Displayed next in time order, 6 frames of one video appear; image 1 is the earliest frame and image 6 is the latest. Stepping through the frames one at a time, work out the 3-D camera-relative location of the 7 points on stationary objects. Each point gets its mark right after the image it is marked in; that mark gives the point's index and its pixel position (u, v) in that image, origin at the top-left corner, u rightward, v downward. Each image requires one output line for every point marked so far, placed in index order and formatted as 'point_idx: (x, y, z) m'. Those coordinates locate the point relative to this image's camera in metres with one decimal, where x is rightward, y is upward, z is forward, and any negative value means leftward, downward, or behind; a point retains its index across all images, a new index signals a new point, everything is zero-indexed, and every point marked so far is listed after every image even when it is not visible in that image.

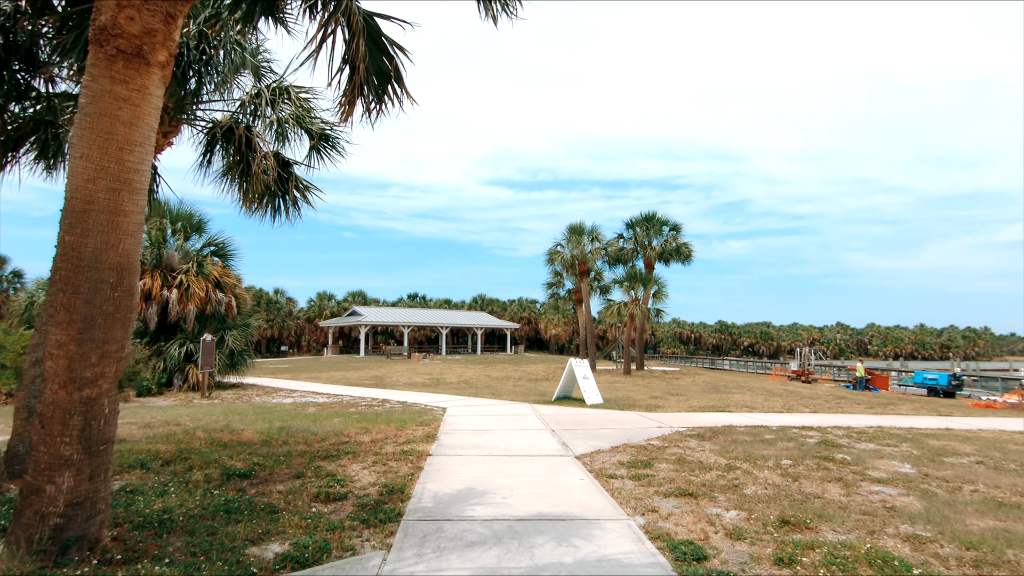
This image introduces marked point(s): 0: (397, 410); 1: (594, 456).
0: (-2.5, -2.7, +13.0) m
1: (+1.1, -2.3, +8.0) m
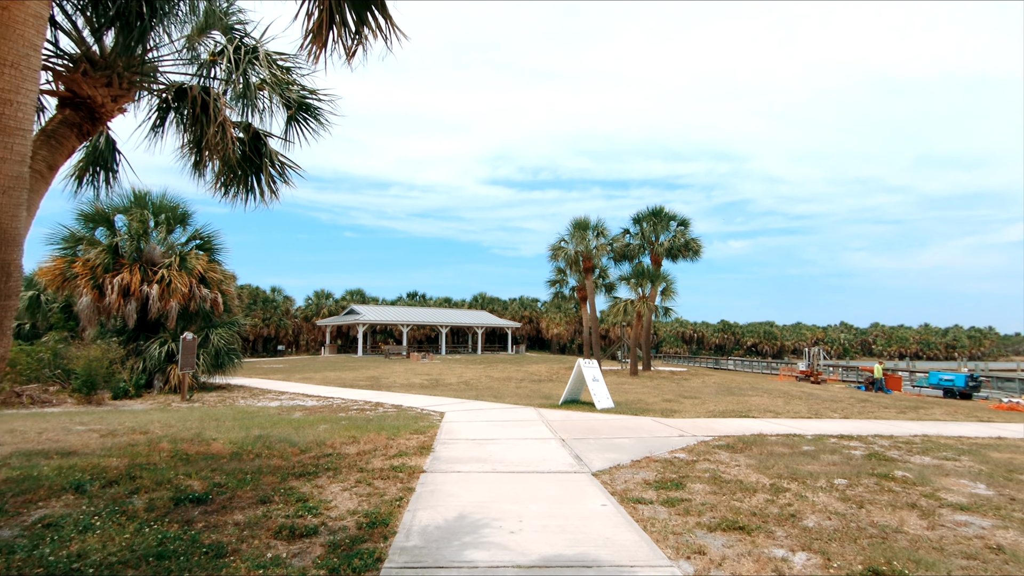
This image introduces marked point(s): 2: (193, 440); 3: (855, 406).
0: (-2.4, -2.6, +11.9) m
1: (+1.2, -2.1, +6.9) m
2: (-4.7, -2.3, +8.8) m
3: (+9.0, -3.1, +15.6) m
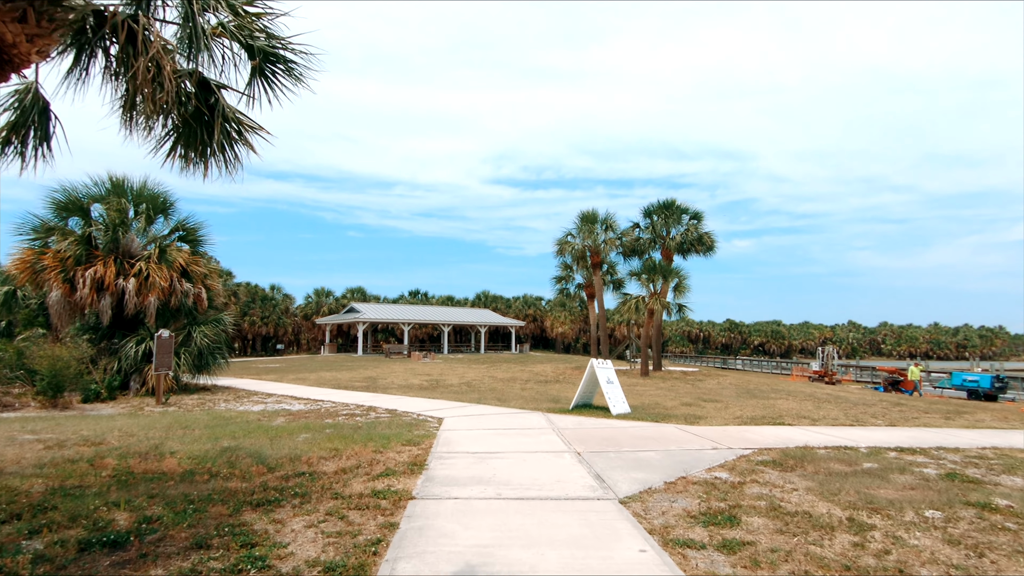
0: (-2.3, -2.4, +10.6) m
1: (+1.3, -2.0, +5.6) m
2: (-4.6, -2.1, +7.5) m
3: (+9.2, -3.0, +14.3) m
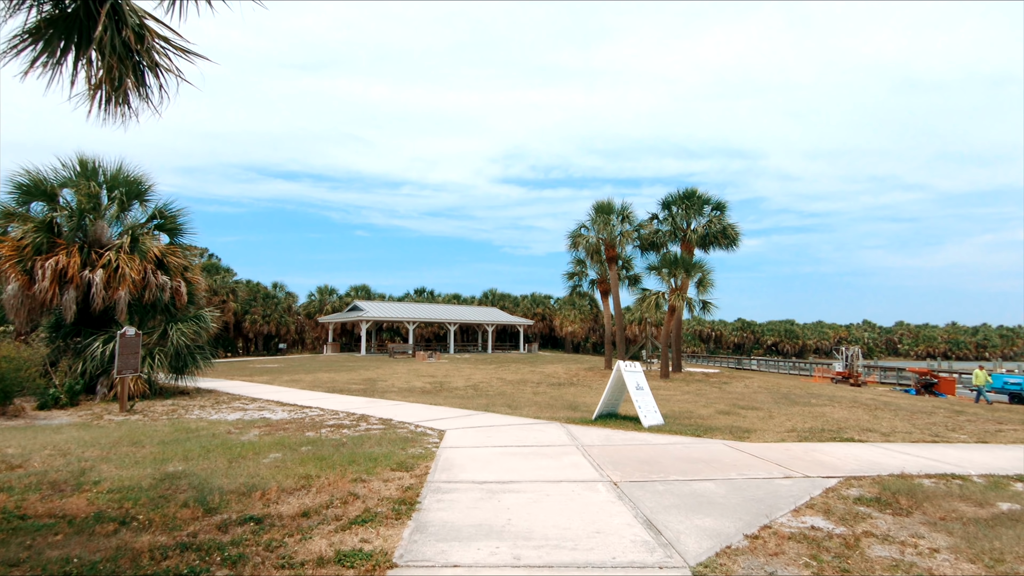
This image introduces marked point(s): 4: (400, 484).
0: (-2.1, -2.2, +8.9) m
1: (+1.4, -1.8, +3.9) m
2: (-4.4, -1.9, +5.9) m
3: (+9.4, -2.8, +12.5) m
4: (-1.2, -2.0, +6.2) m
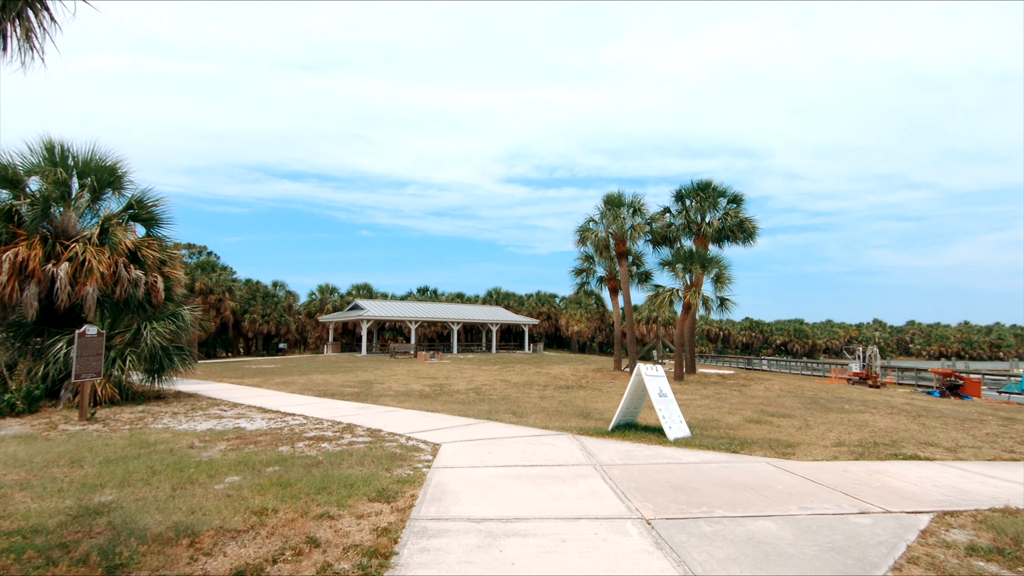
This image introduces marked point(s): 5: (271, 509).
0: (-2.0, -2.1, +7.7) m
1: (+1.5, -1.7, +2.6) m
2: (-4.4, -1.8, +4.6) m
3: (+9.5, -2.7, +11.1) m
4: (-1.1, -1.9, +4.9) m
5: (-2.1, -1.9, +5.2) m
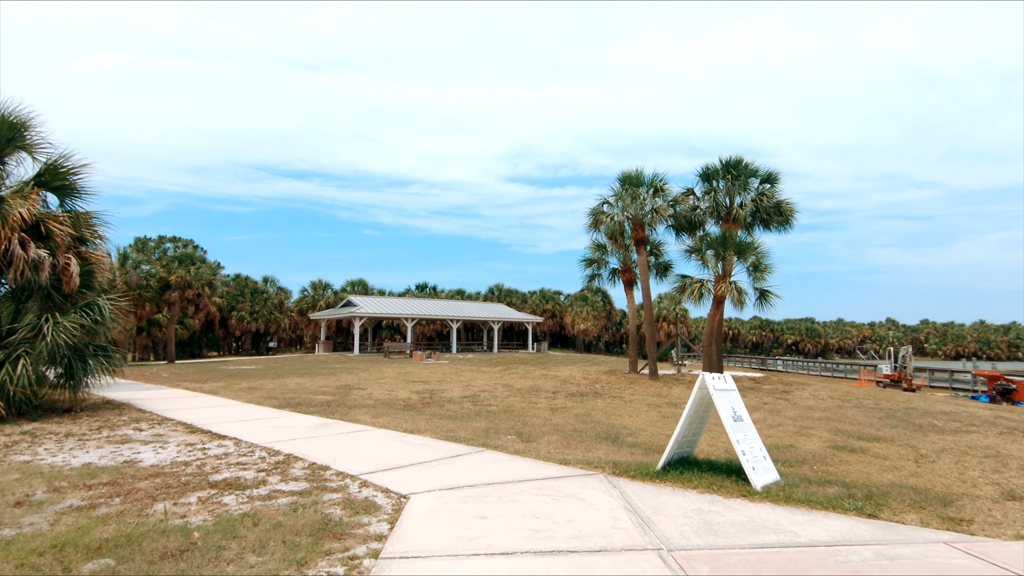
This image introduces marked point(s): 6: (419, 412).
0: (-2.0, -1.9, +4.8) m
1: (+1.5, -1.5, -0.4) m
2: (-4.4, -1.6, +1.7) m
3: (+9.6, -2.4, +8.1) m
4: (-1.1, -1.7, +2.0) m
5: (-2.1, -1.6, +2.3) m
6: (-2.0, -2.7, +12.8) m
